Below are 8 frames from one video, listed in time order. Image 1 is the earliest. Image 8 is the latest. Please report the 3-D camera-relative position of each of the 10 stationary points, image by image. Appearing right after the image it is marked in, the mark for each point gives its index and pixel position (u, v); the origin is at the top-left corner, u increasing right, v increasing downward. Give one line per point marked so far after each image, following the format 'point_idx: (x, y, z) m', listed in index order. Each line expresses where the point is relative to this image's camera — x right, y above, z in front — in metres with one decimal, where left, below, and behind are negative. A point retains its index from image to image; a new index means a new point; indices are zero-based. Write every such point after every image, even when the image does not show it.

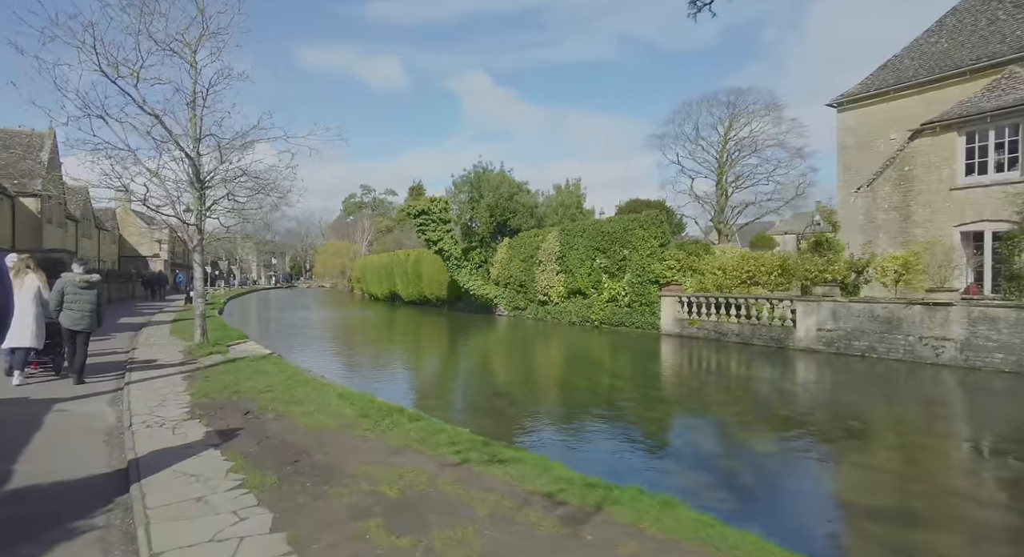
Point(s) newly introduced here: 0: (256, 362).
0: (-4.0, -1.4, +8.9) m
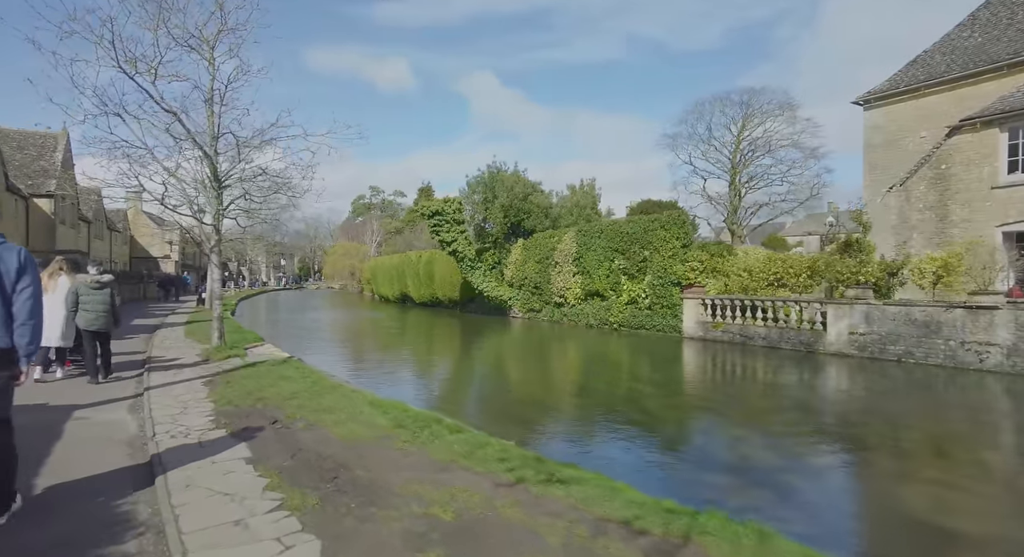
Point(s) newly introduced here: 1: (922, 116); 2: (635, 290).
0: (-3.6, -1.4, +8.6) m
1: (+11.9, +4.7, +16.0) m
2: (+4.1, -0.4, +18.2) m
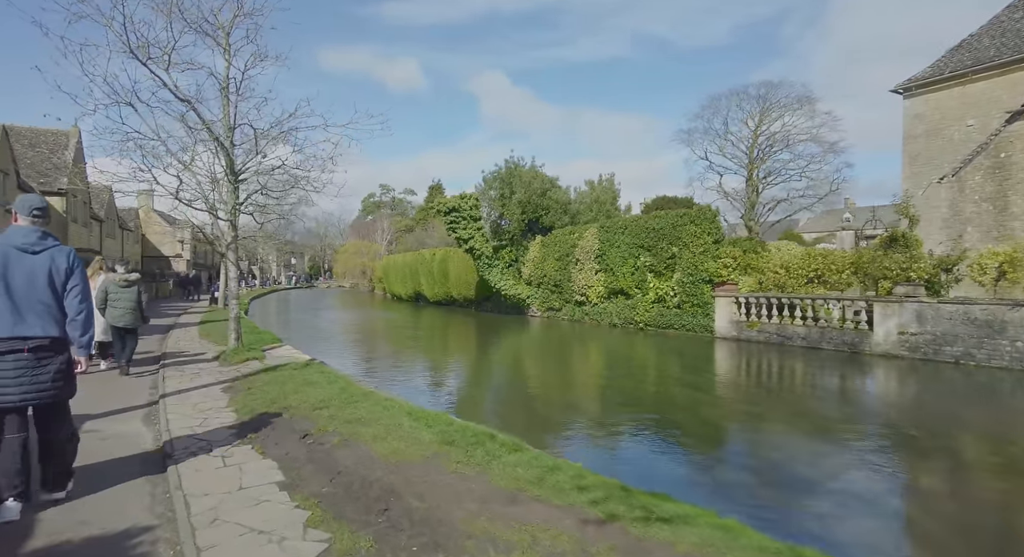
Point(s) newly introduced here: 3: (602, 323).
0: (-3.0, -1.3, +8.1) m
1: (+12.5, +4.8, +15.2) m
2: (+4.8, -0.3, +17.5) m
3: (+3.2, -1.6, +19.7) m
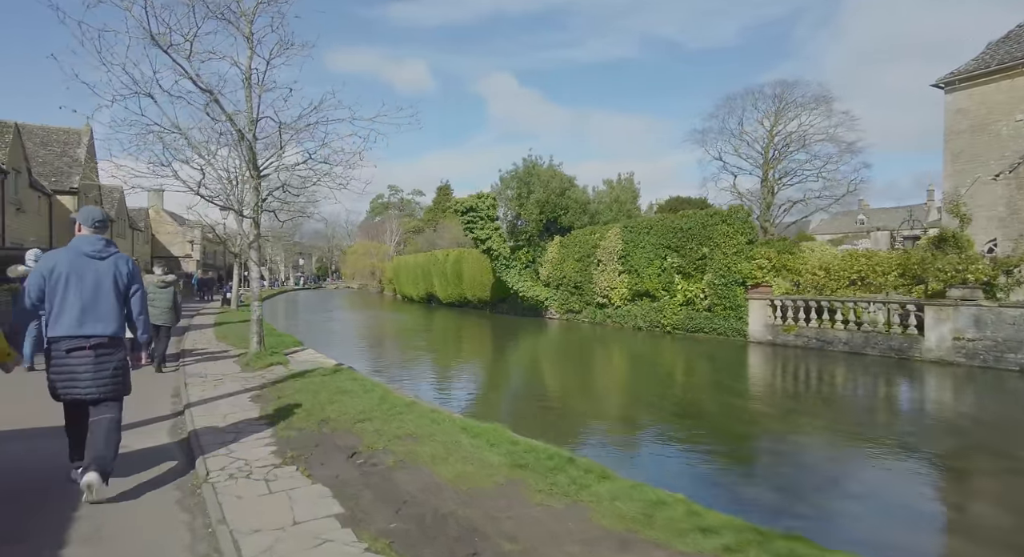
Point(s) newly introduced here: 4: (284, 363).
0: (-2.4, -1.4, +7.5) m
1: (+13.2, +4.7, +14.5) m
2: (+5.5, -0.3, +16.9) m
3: (+3.9, -1.6, +19.1) m
4: (-3.7, -1.4, +9.1) m
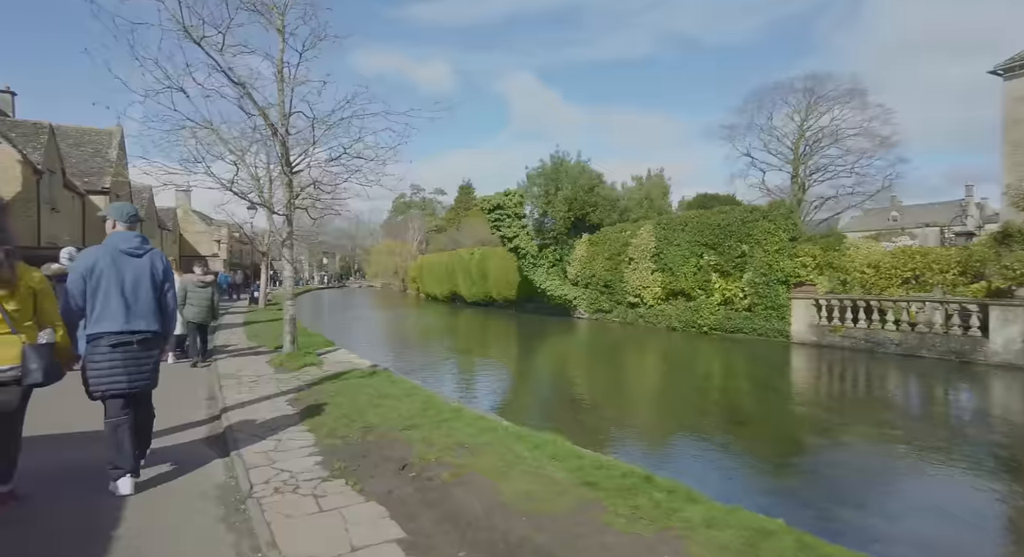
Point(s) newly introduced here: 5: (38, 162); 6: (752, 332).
0: (-1.8, -1.3, +7.2) m
1: (+14.0, +4.8, +13.7) m
2: (+6.4, -0.3, +16.3) m
3: (+4.9, -1.6, +18.6) m
4: (-3.1, -1.4, +8.8) m
5: (-15.7, +3.9, +18.3) m
6: (+6.7, -1.5, +15.5) m
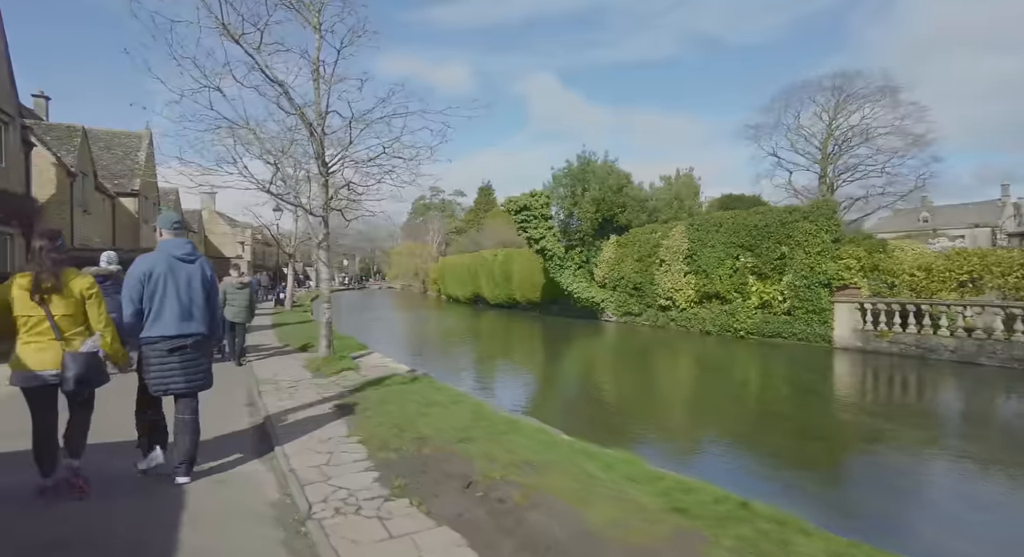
0: (-1.2, -1.4, +7.0) m
1: (+14.8, +4.7, +12.9) m
2: (+7.3, -0.4, +15.8) m
3: (+5.9, -1.7, +18.1) m
4: (-2.4, -1.4, +8.6) m
5: (-14.8, +3.8, +18.5) m
6: (+7.6, -1.6, +15.0) m
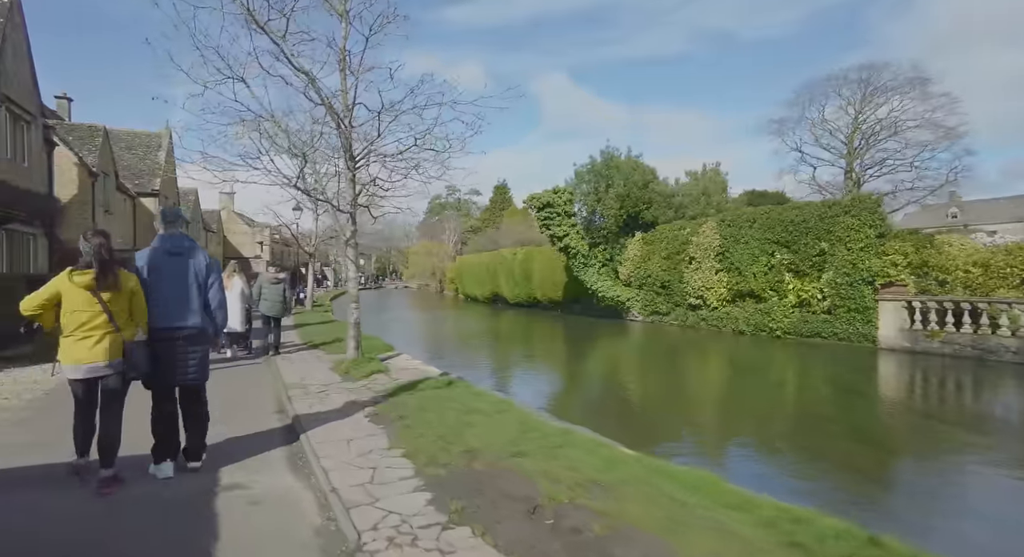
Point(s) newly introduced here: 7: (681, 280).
0: (-0.7, -1.4, +6.6) m
1: (+15.5, +4.8, +12.1) m
2: (+8.1, -0.3, +15.2) m
3: (+6.7, -1.6, +17.5) m
4: (-1.9, -1.4, +8.2) m
5: (-14.0, +3.8, +18.4) m
6: (+8.3, -1.5, +14.3) m
7: (+5.9, -0.1, +19.6) m
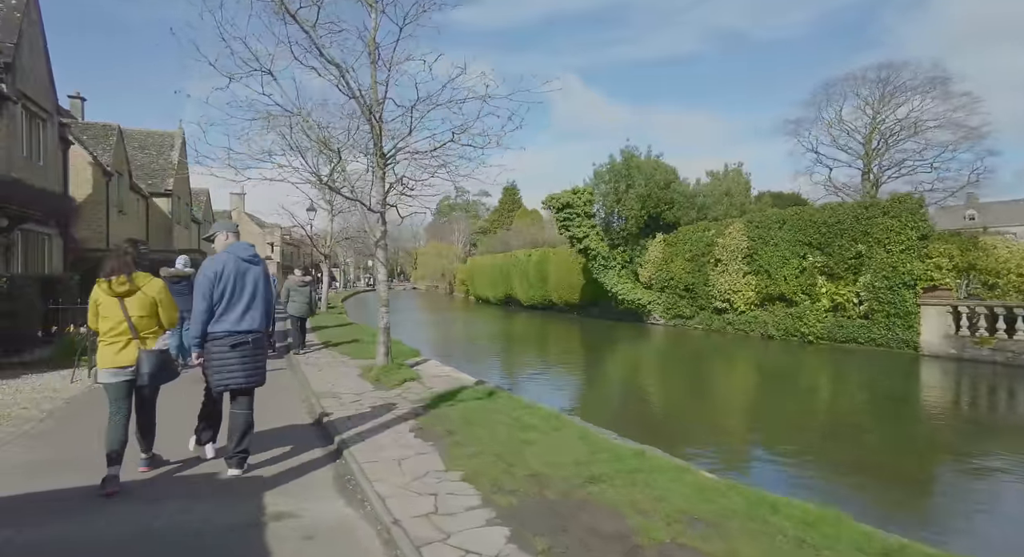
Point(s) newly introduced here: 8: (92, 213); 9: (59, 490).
0: (-0.2, -1.4, +6.1) m
1: (+16.1, +4.7, +11.5) m
2: (+8.7, -0.4, +14.6) m
3: (+7.4, -1.7, +16.9) m
4: (-1.3, -1.4, +7.8) m
5: (-13.3, +3.8, +18.1) m
6: (+8.9, -1.6, +13.8) m
7: (+6.6, -0.2, +19.1) m
8: (-13.1, +2.1, +17.2) m
9: (-3.1, -1.4, +3.7) m
